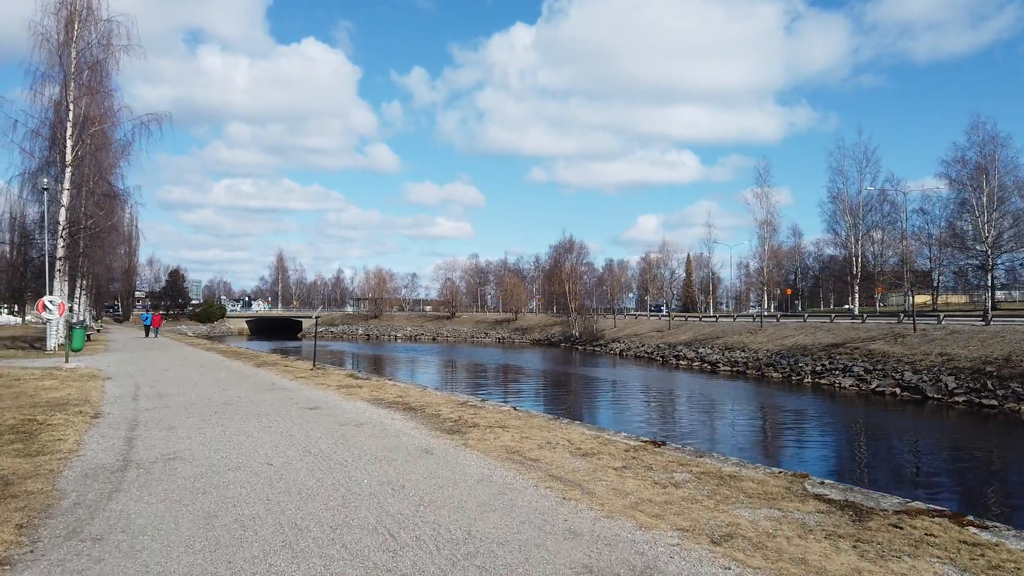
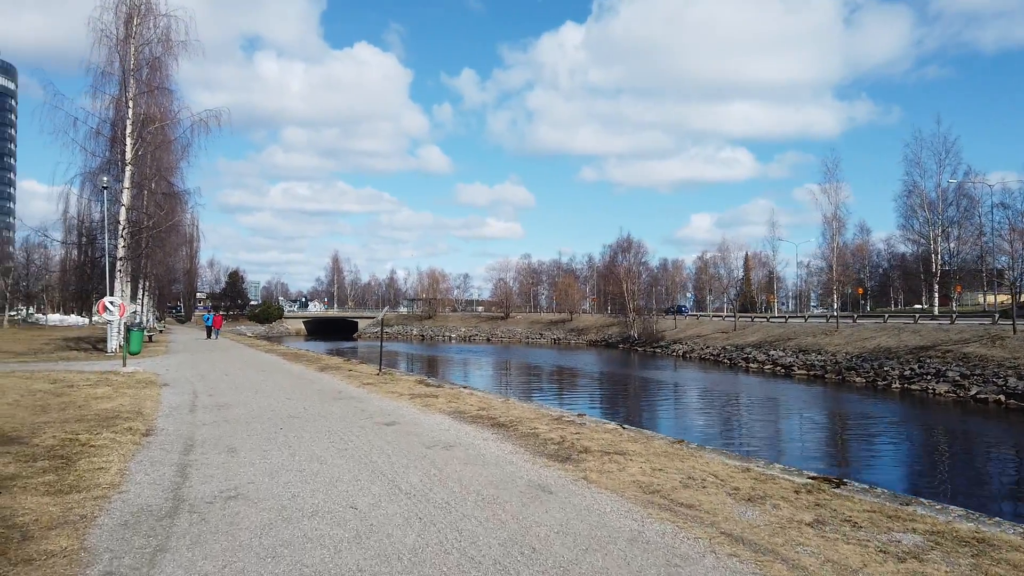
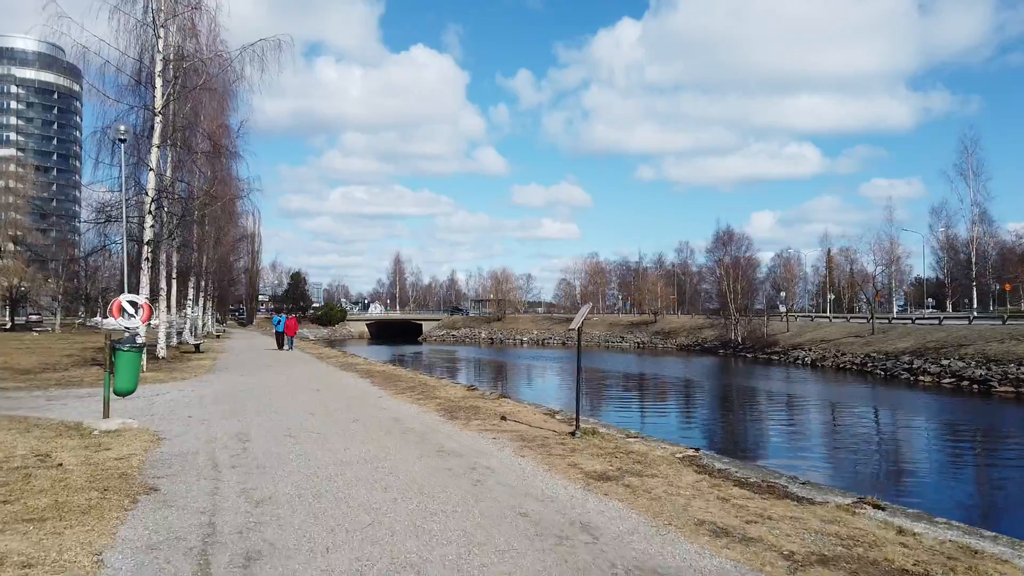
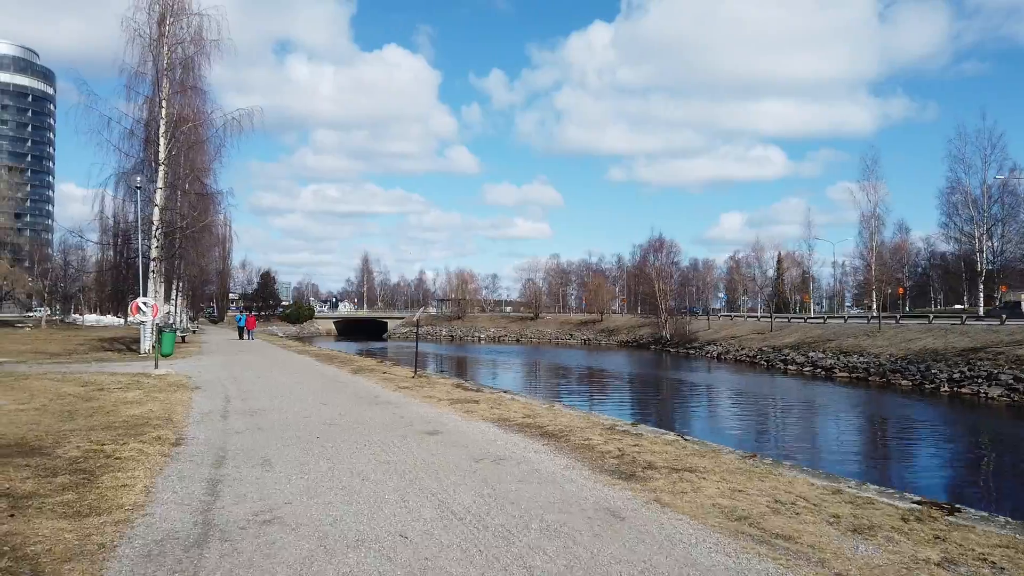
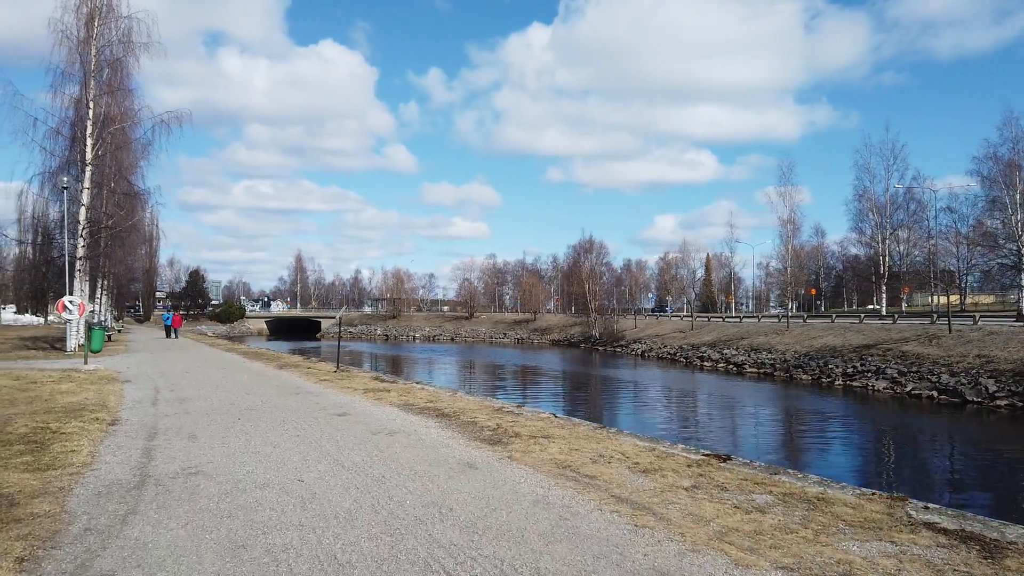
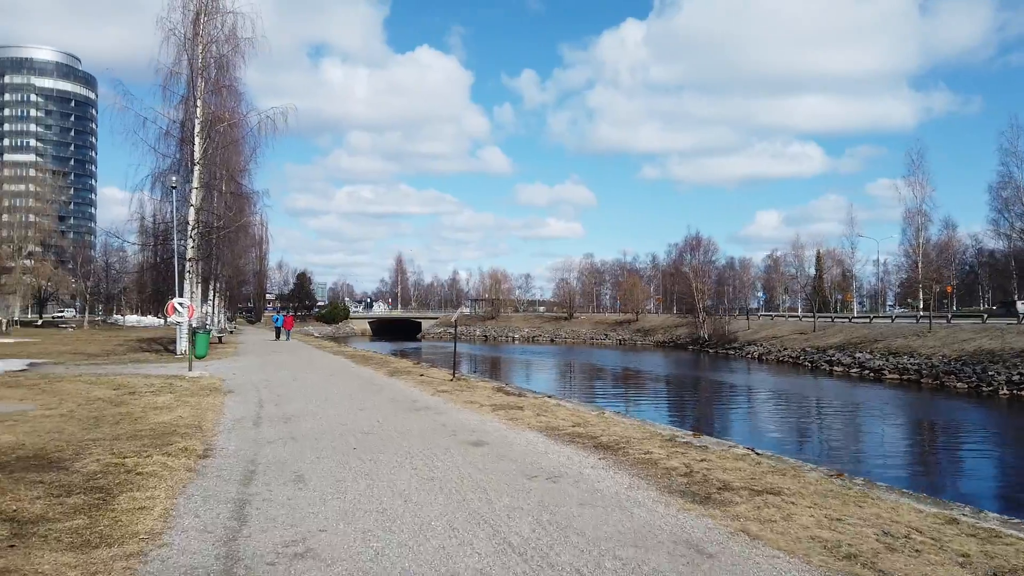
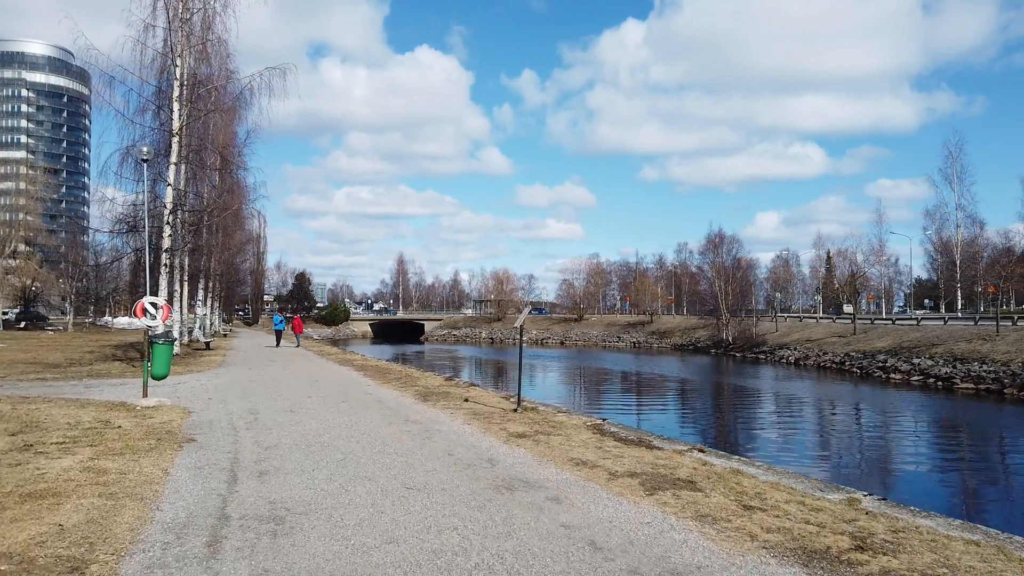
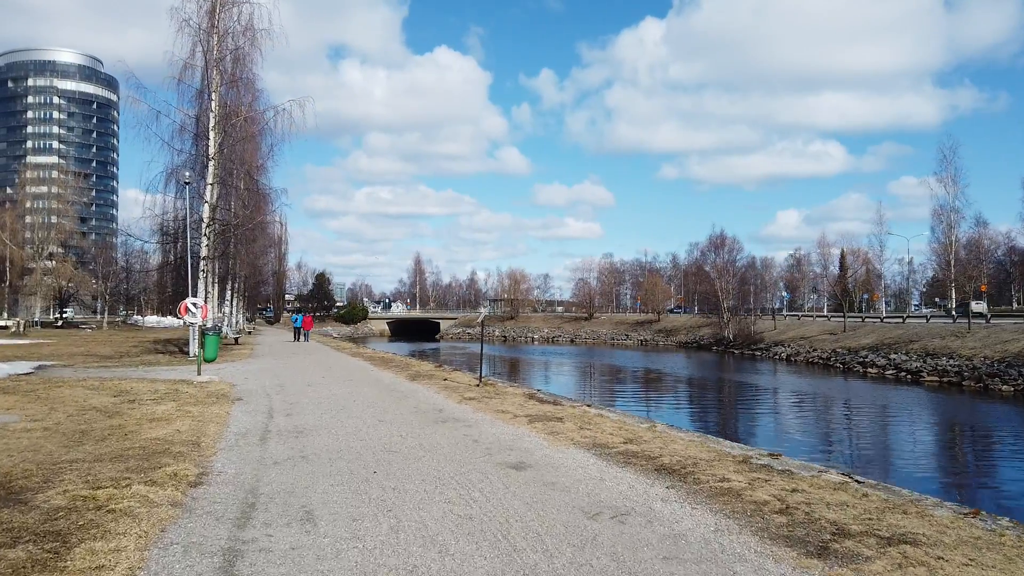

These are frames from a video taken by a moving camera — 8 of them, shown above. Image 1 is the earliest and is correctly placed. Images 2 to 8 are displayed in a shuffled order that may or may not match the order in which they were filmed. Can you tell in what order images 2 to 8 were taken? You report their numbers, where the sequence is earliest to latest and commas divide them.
5, 2, 4, 6, 8, 7, 3
